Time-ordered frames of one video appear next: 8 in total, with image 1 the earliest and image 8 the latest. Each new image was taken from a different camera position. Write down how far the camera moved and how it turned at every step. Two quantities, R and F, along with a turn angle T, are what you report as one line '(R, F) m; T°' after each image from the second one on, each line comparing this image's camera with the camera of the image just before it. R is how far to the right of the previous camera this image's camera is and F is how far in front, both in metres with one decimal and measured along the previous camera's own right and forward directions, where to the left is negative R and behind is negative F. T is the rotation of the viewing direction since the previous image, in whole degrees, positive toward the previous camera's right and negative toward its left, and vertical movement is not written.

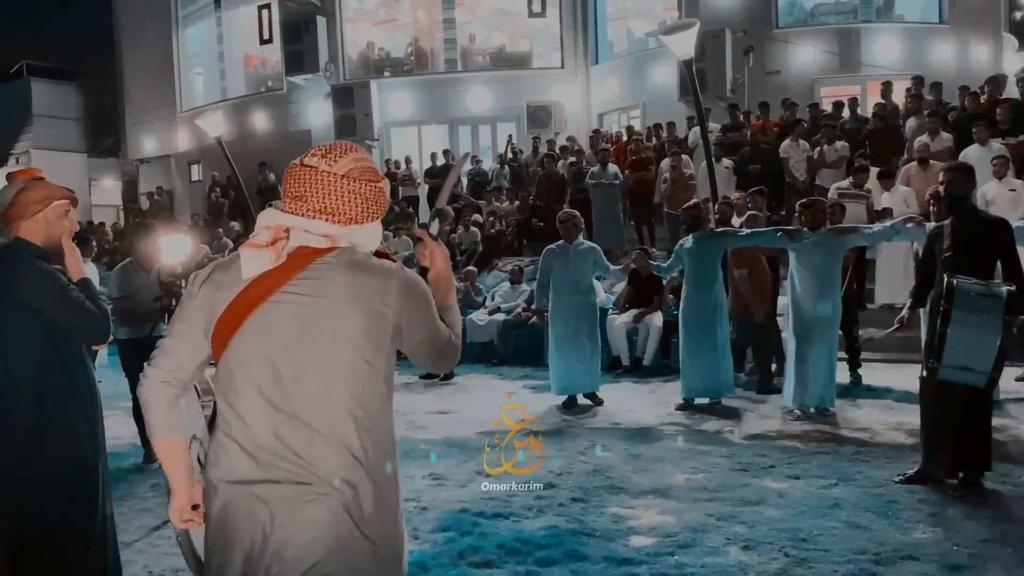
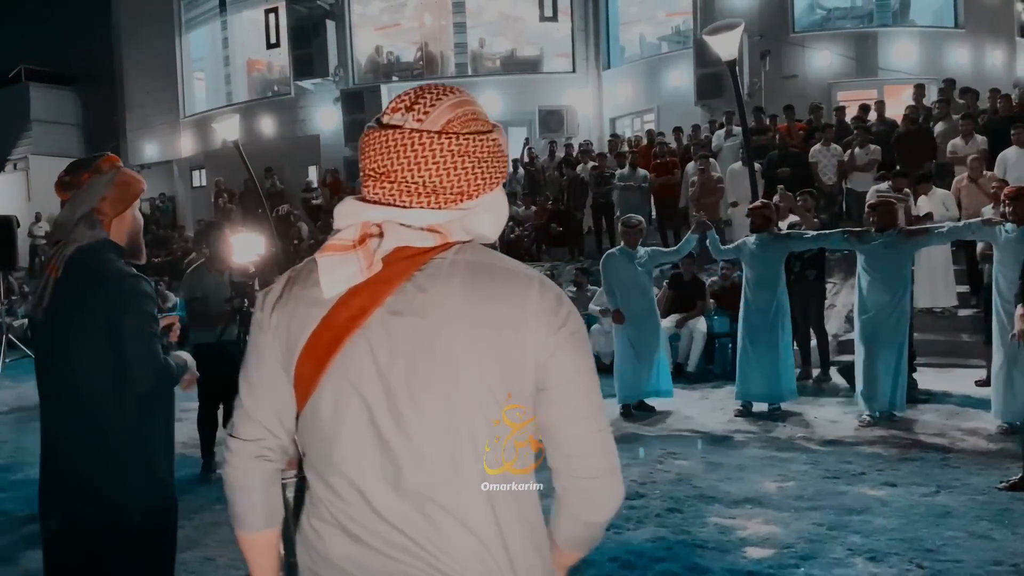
(-0.6, +0.2) m; +1°
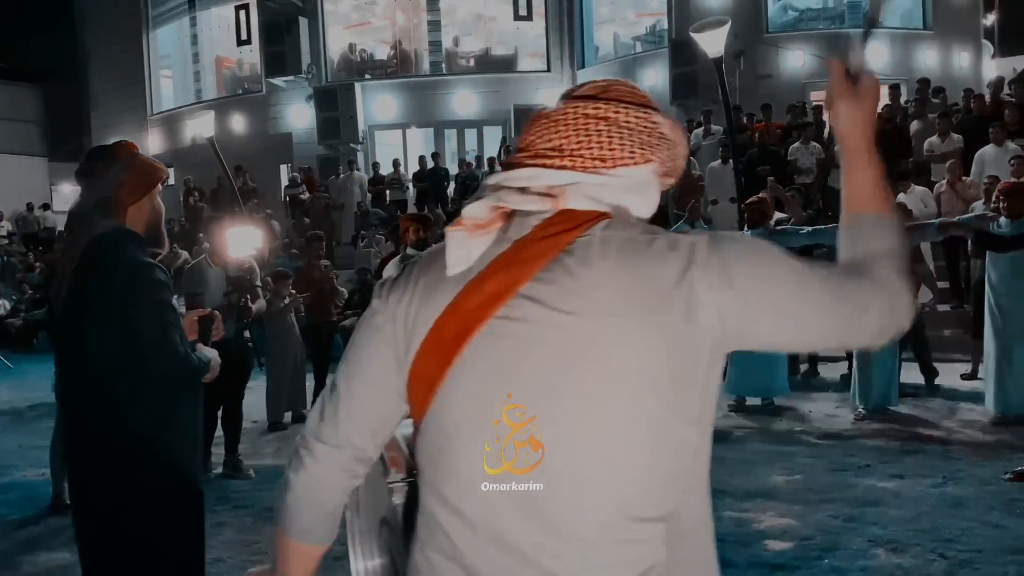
(-0.2, +0.1) m; +2°
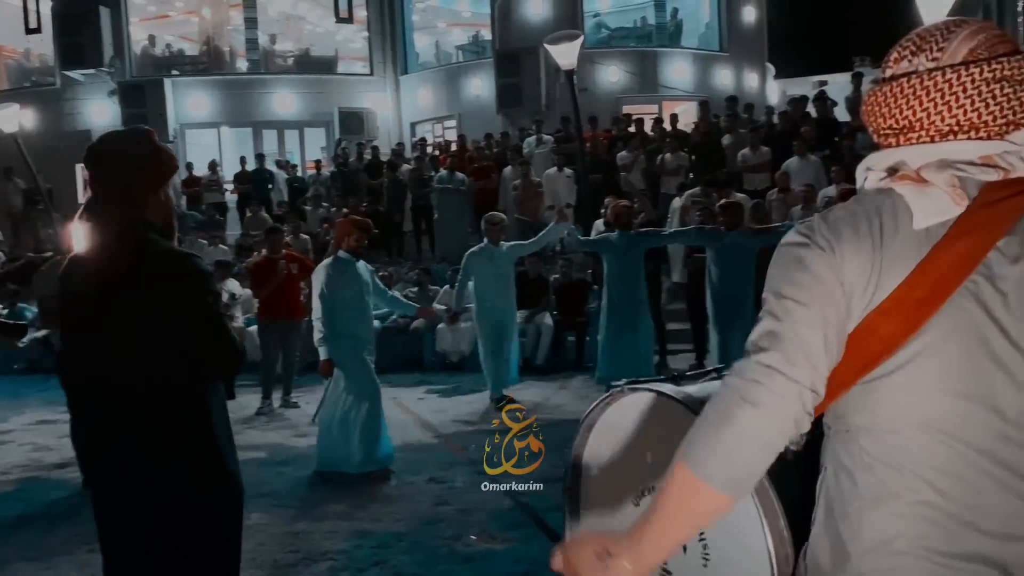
(-0.8, 0.0) m; +13°
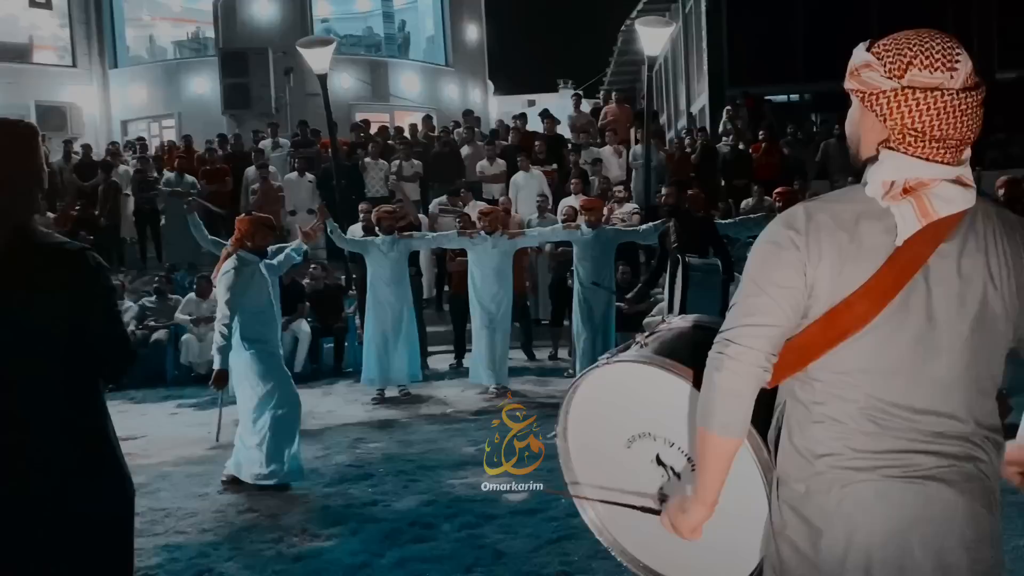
(-0.6, -0.1) m; +19°
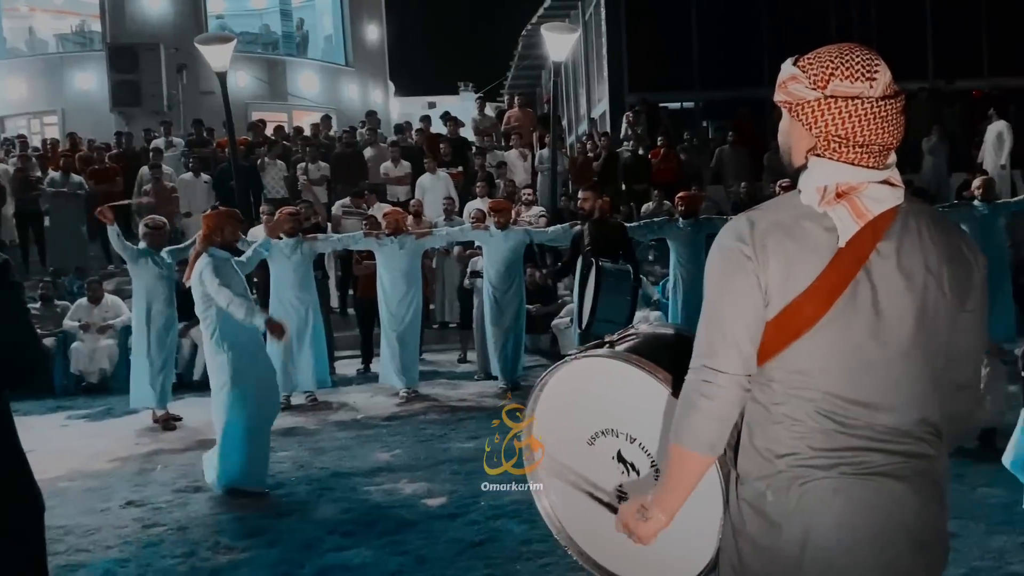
(-0.1, 0.0) m; +7°
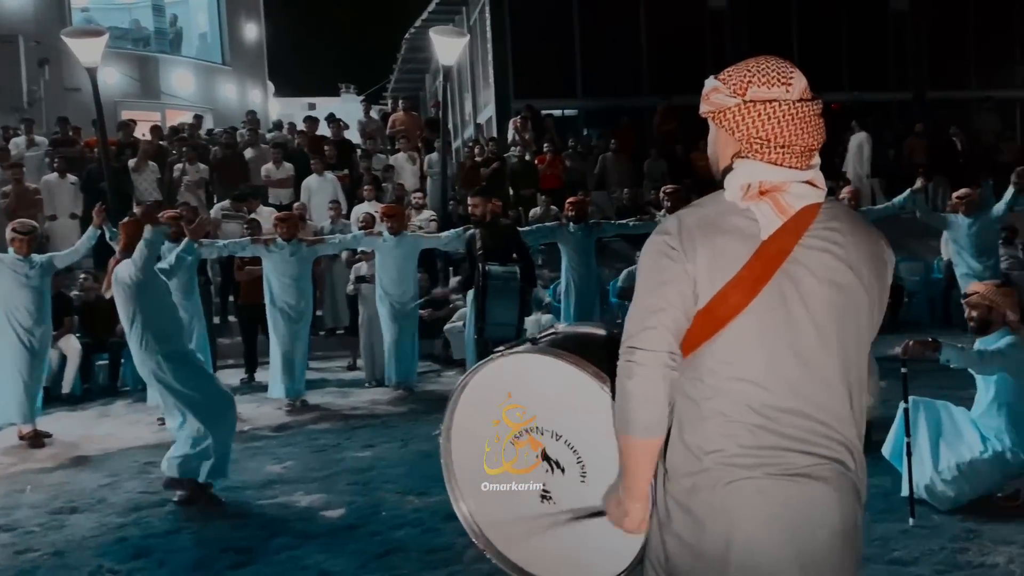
(-0.1, 0.0) m; +8°
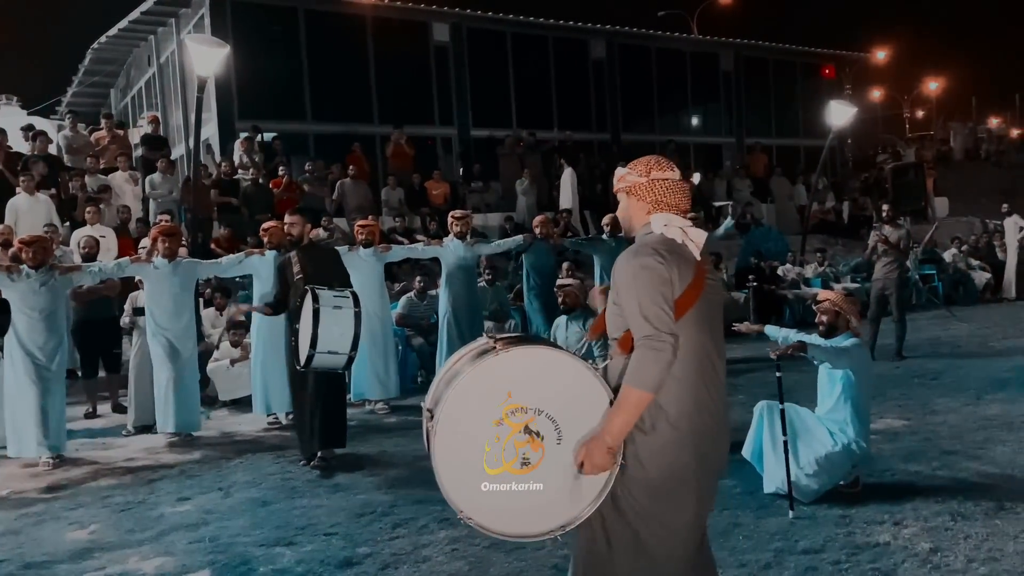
(-1.0, +0.4) m; +21°
